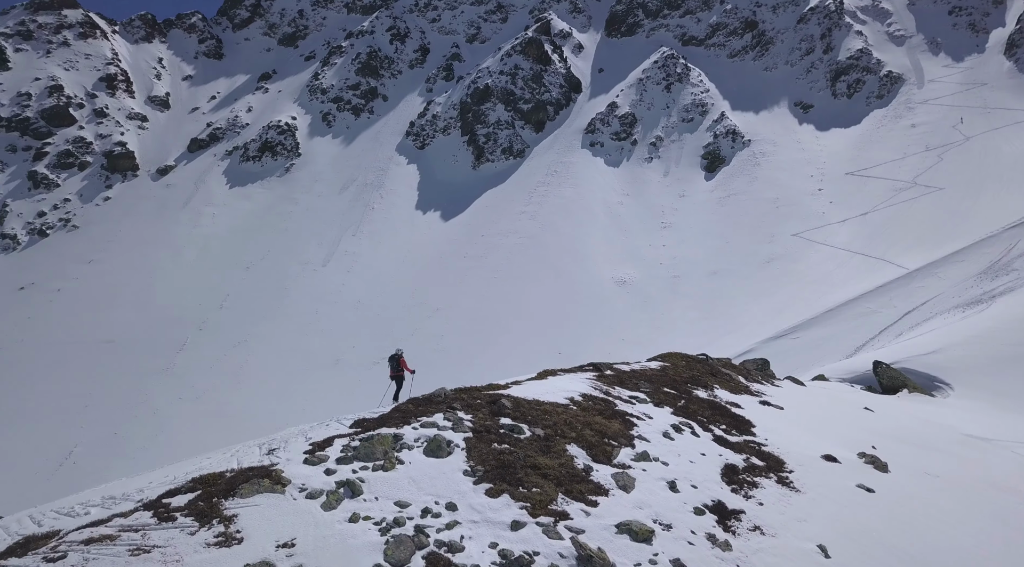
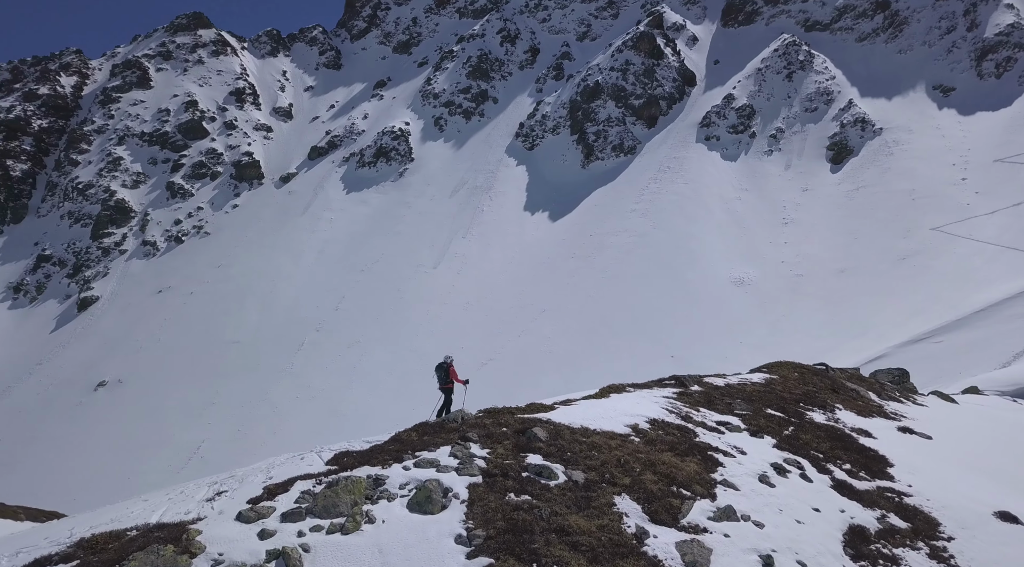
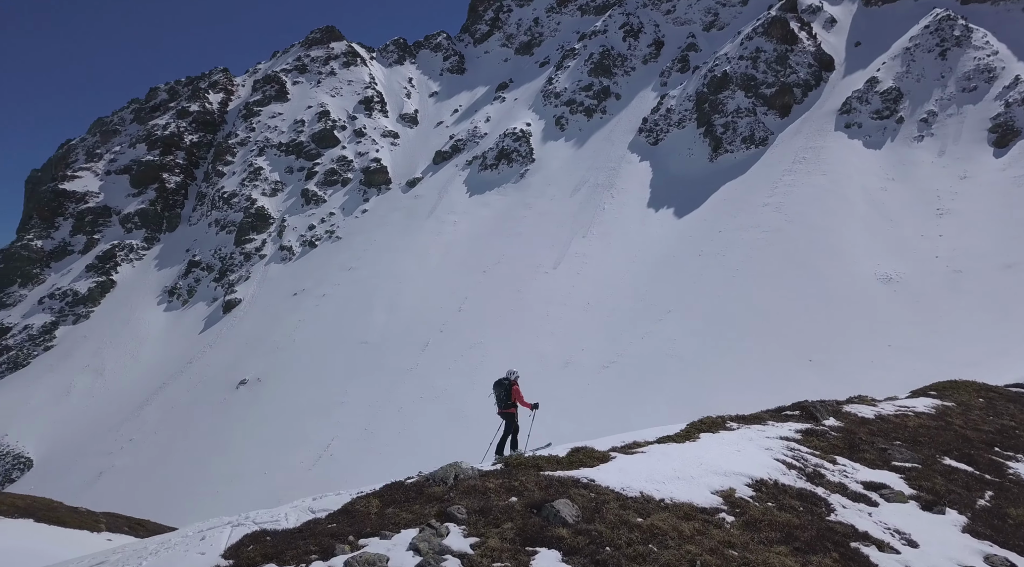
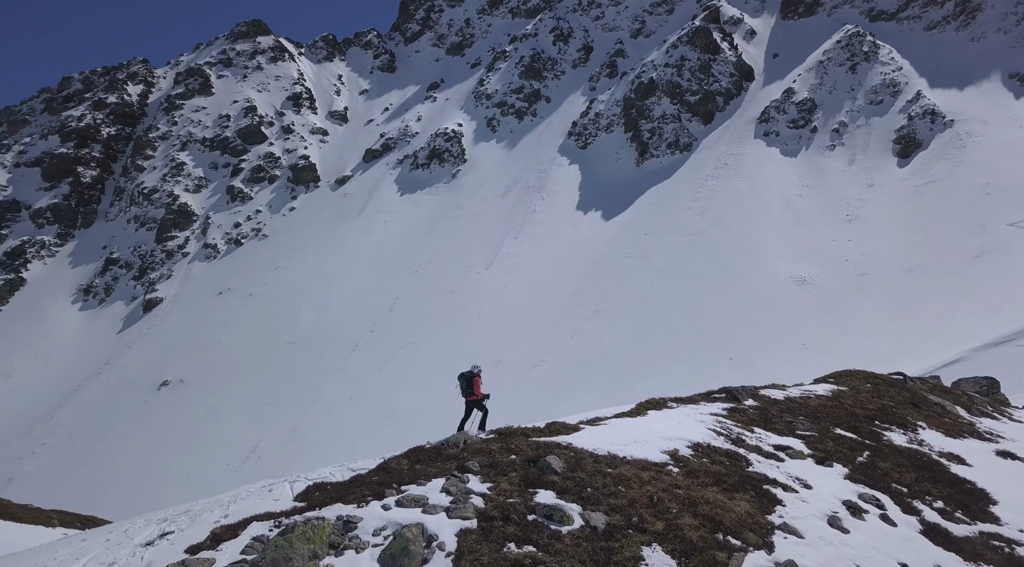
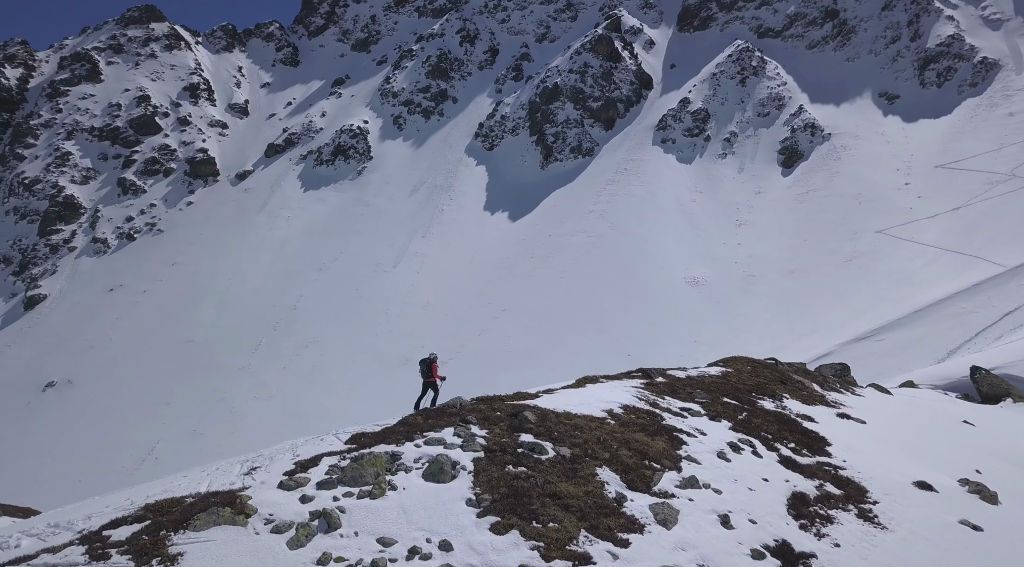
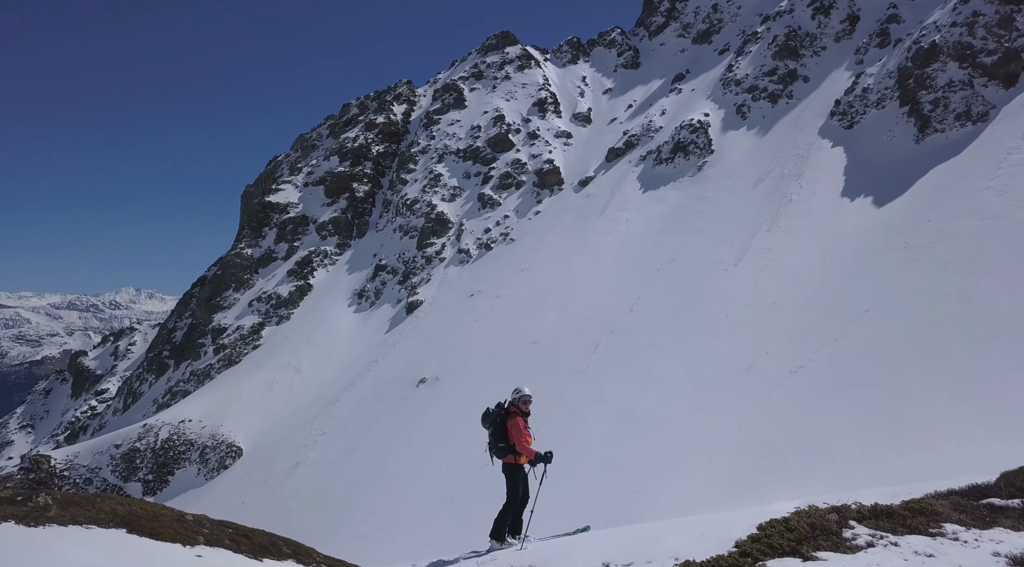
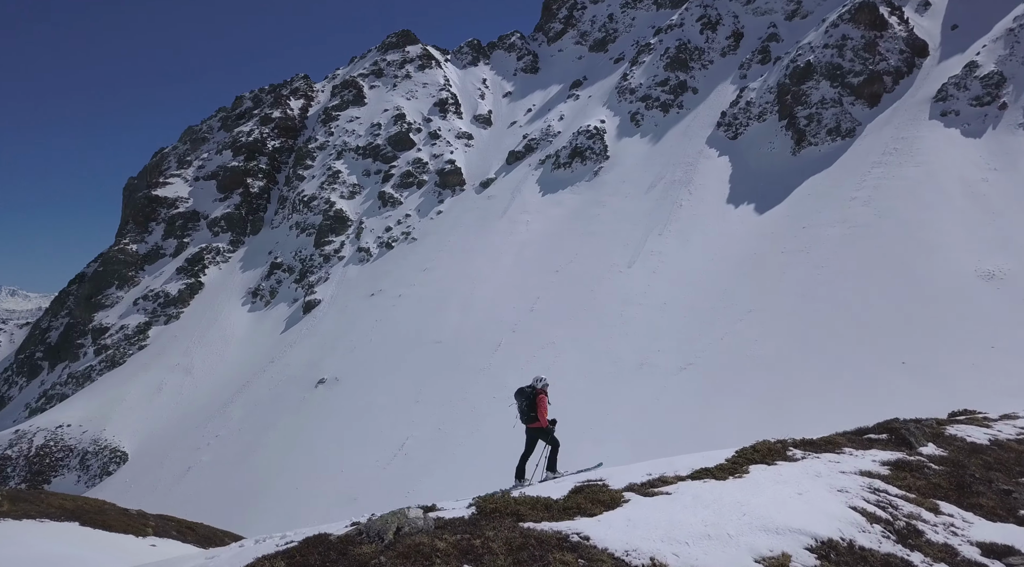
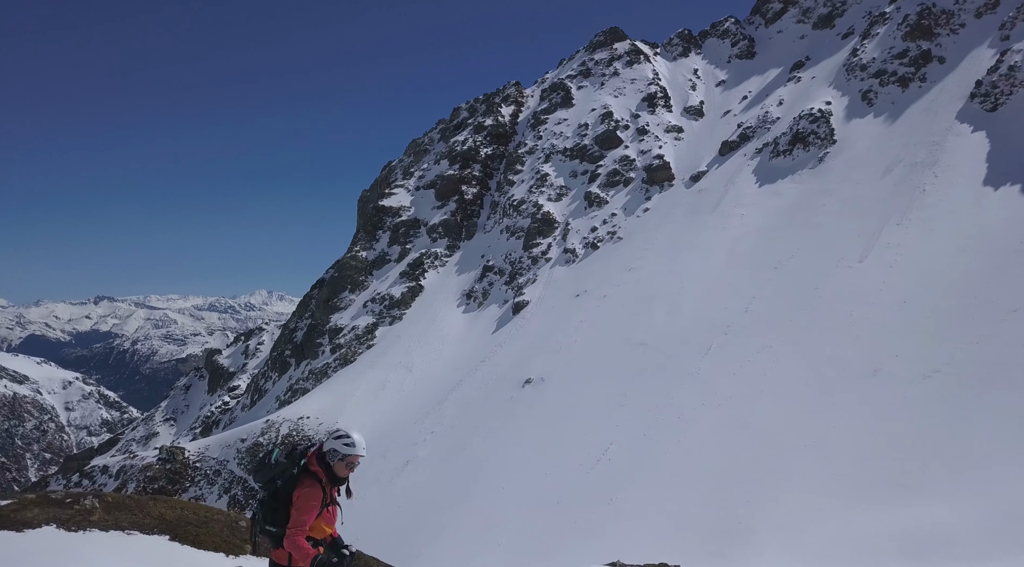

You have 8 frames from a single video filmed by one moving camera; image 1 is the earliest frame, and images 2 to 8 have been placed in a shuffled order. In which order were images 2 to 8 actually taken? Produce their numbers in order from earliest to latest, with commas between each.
5, 2, 4, 3, 7, 6, 8
